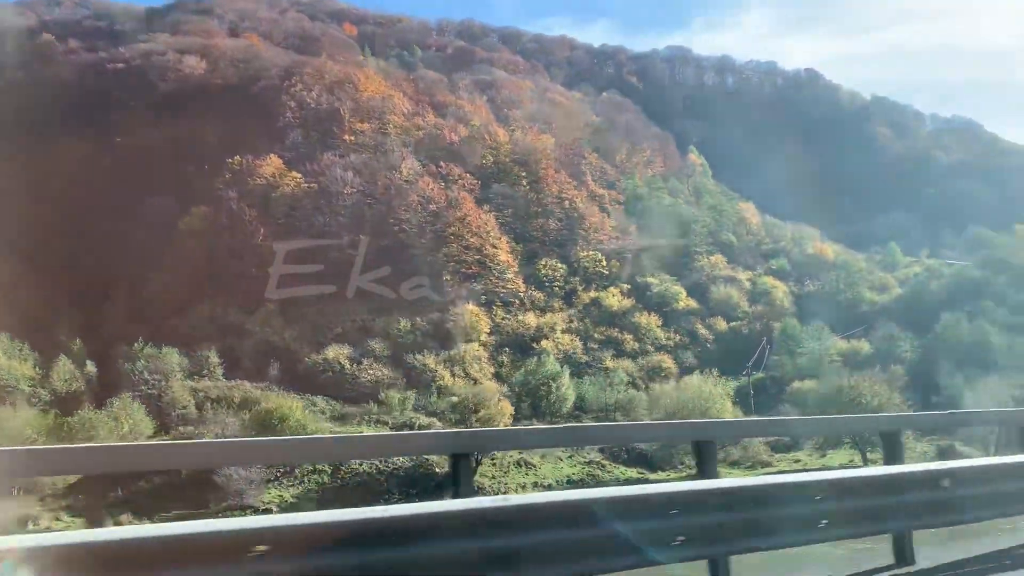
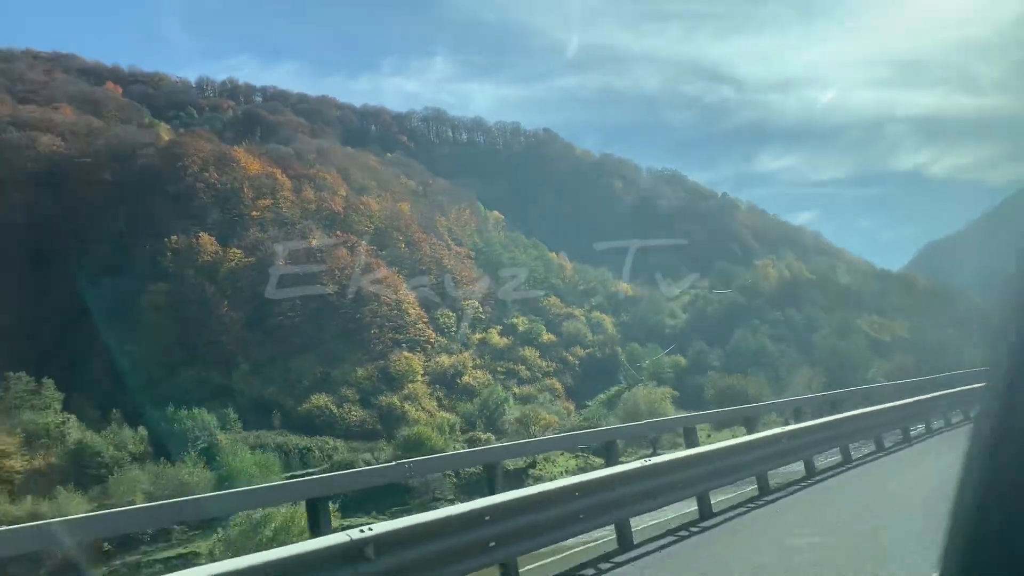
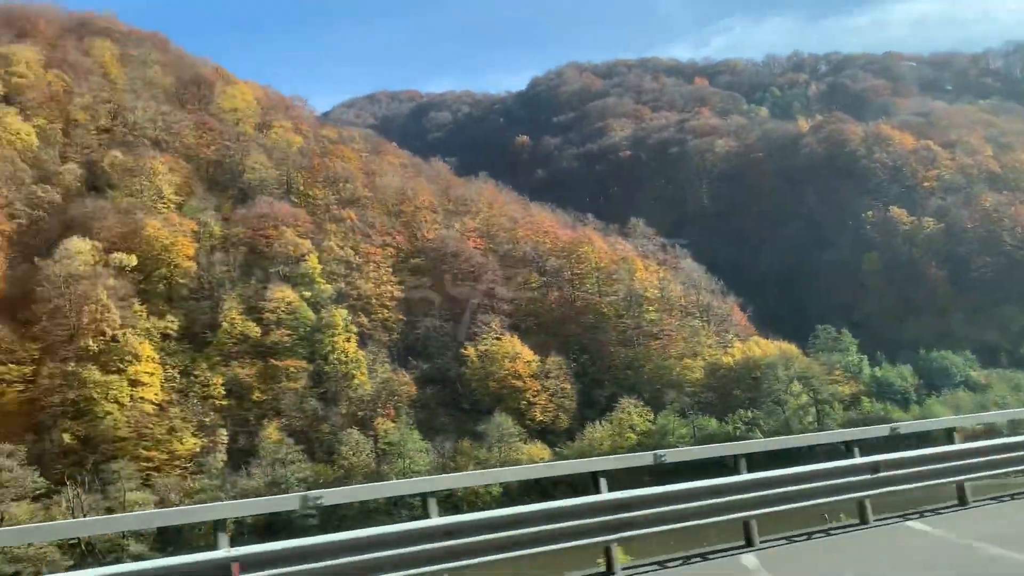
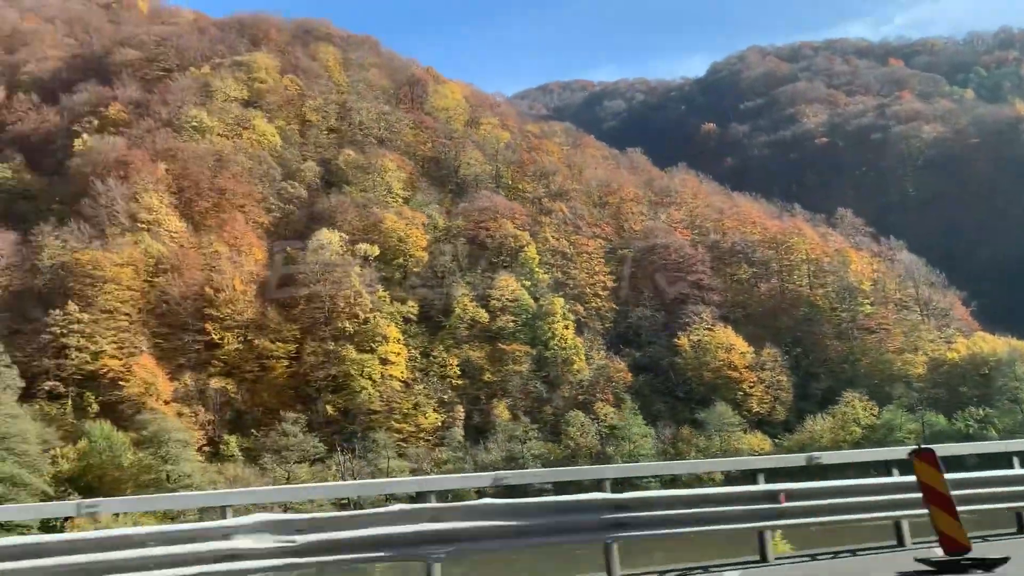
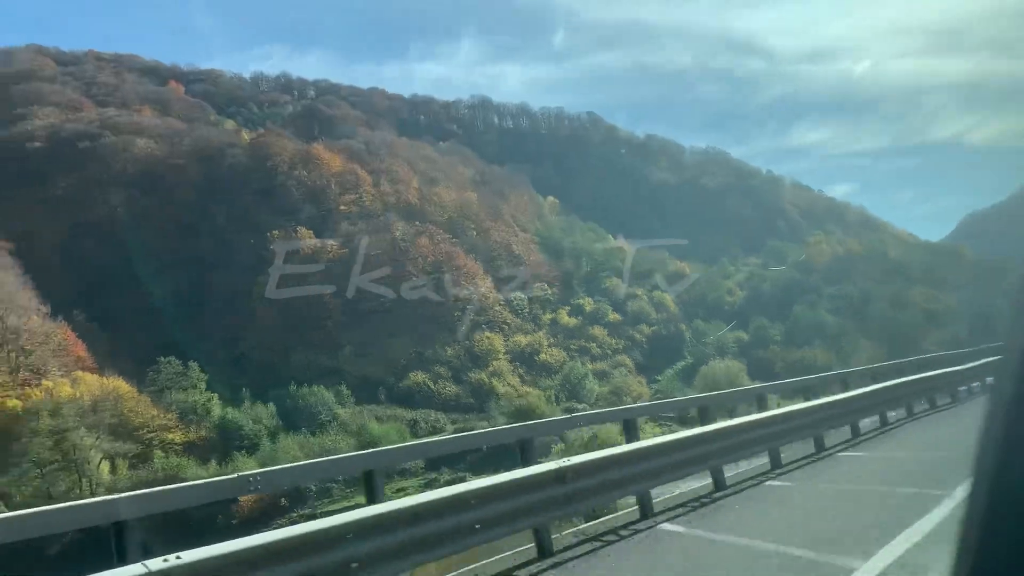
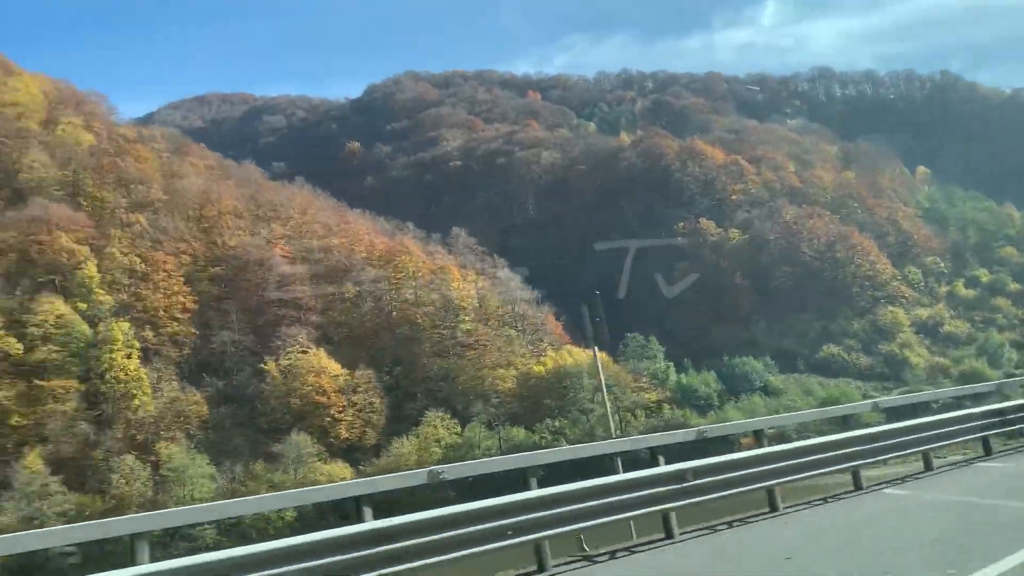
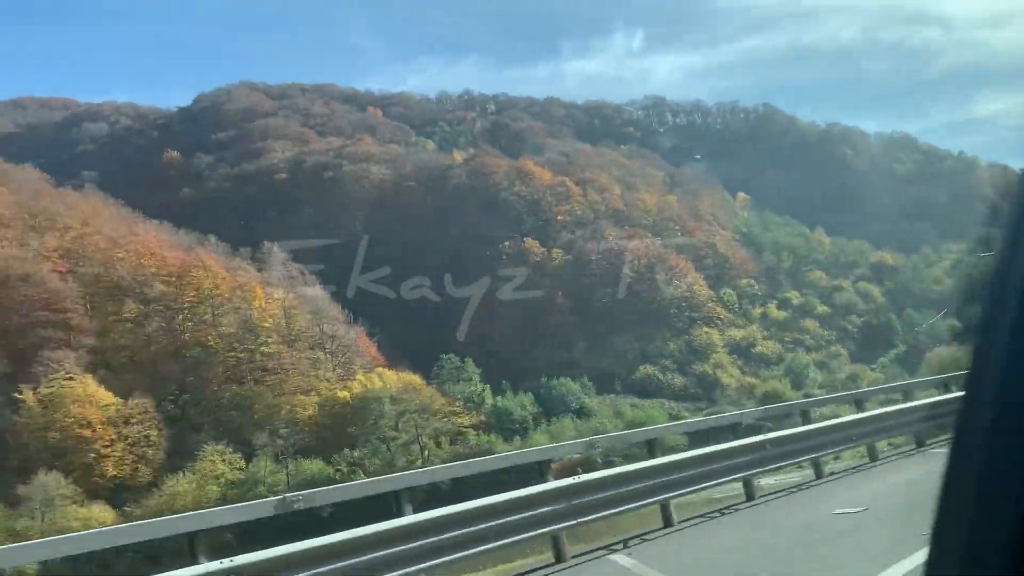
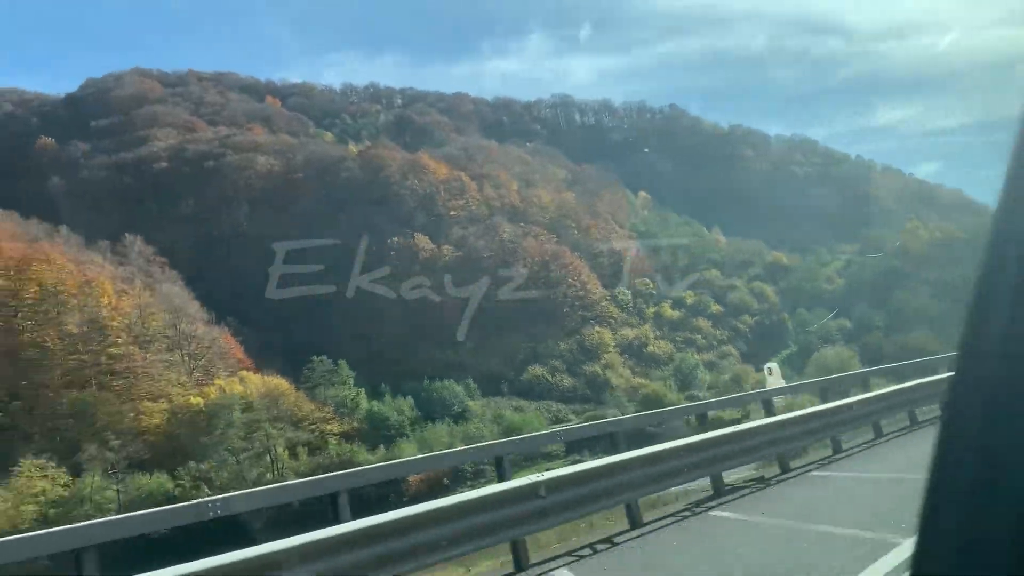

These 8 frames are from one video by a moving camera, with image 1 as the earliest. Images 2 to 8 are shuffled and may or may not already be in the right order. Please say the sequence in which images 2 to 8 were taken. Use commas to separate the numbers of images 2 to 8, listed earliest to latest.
2, 5, 8, 7, 6, 3, 4
